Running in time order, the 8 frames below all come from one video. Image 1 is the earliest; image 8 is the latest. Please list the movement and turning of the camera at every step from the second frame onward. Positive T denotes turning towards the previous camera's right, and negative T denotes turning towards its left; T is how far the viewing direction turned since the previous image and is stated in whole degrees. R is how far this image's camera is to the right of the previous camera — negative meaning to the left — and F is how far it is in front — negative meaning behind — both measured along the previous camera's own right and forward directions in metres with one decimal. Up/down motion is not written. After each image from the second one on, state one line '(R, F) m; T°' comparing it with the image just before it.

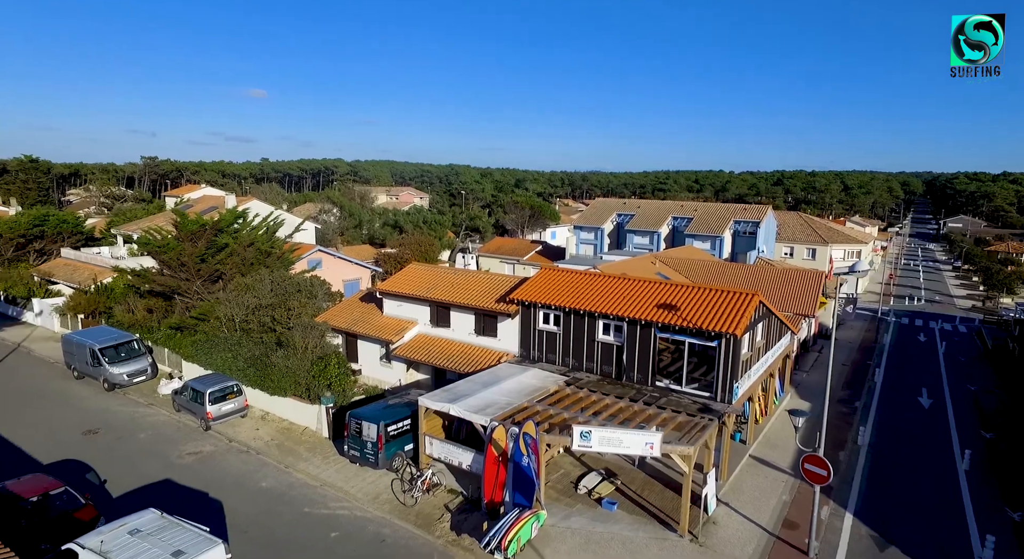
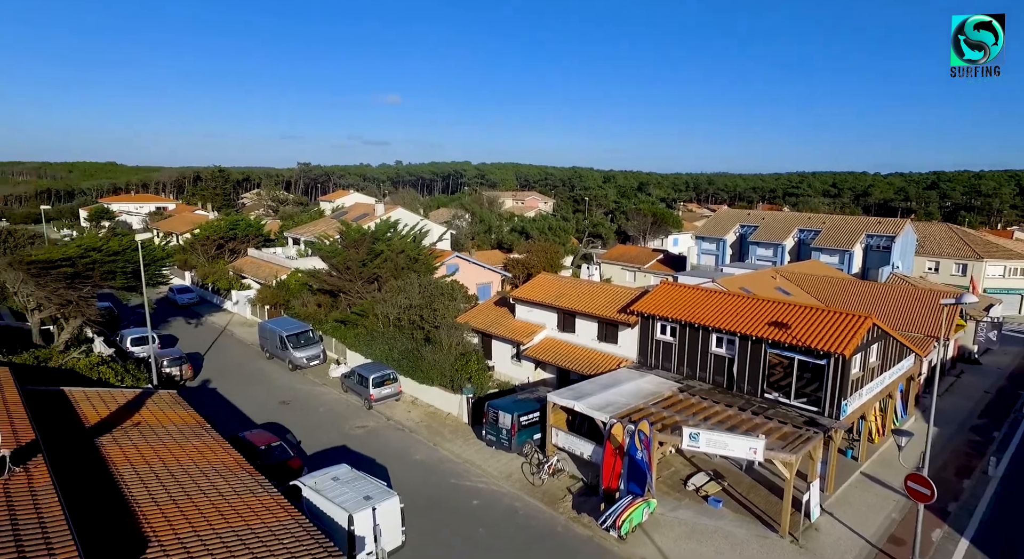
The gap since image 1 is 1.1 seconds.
(-0.1, -2.2) m; -11°
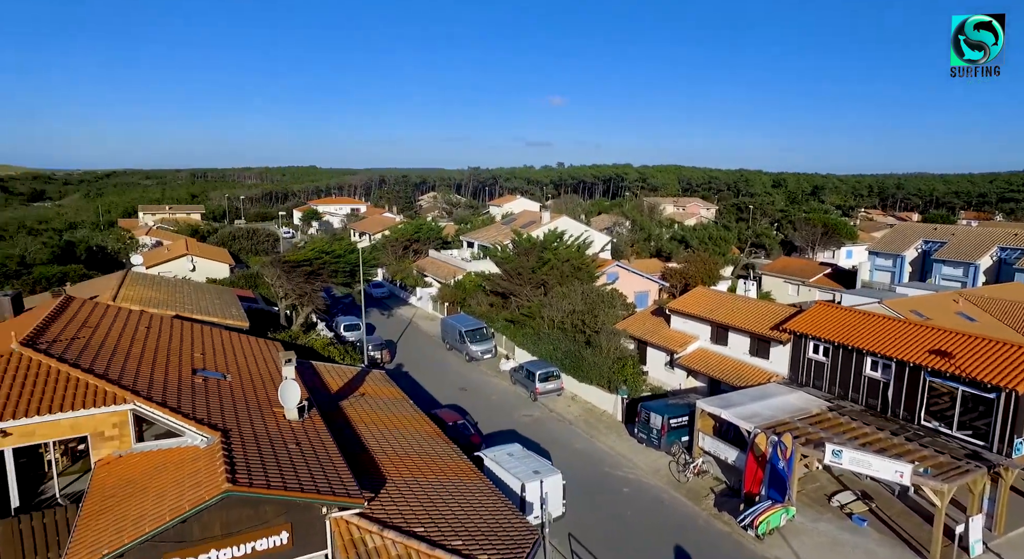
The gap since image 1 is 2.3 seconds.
(0.0, -2.3) m; -14°
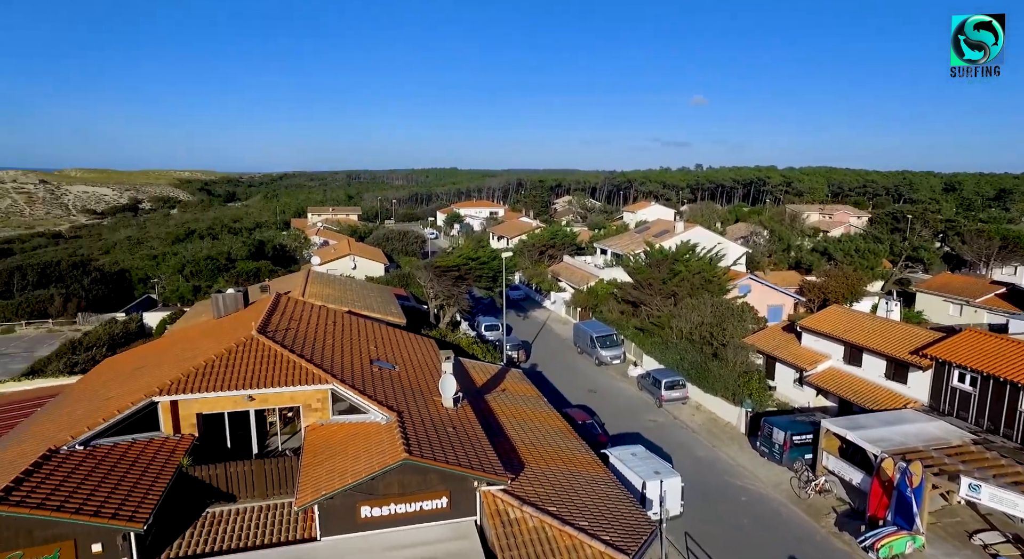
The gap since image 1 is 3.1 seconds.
(0.0, -1.7) m; -12°
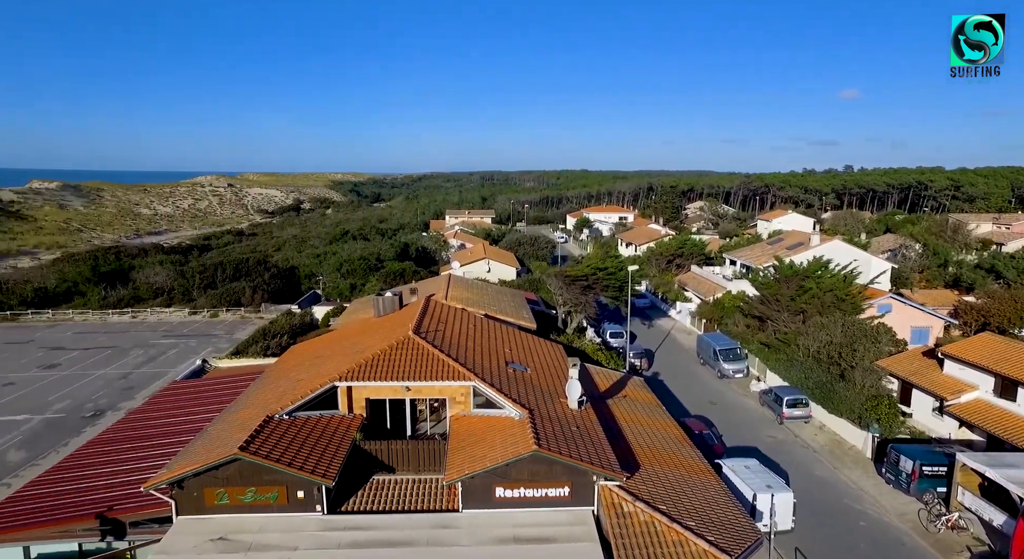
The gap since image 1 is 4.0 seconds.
(+0.1, -1.7) m; -12°
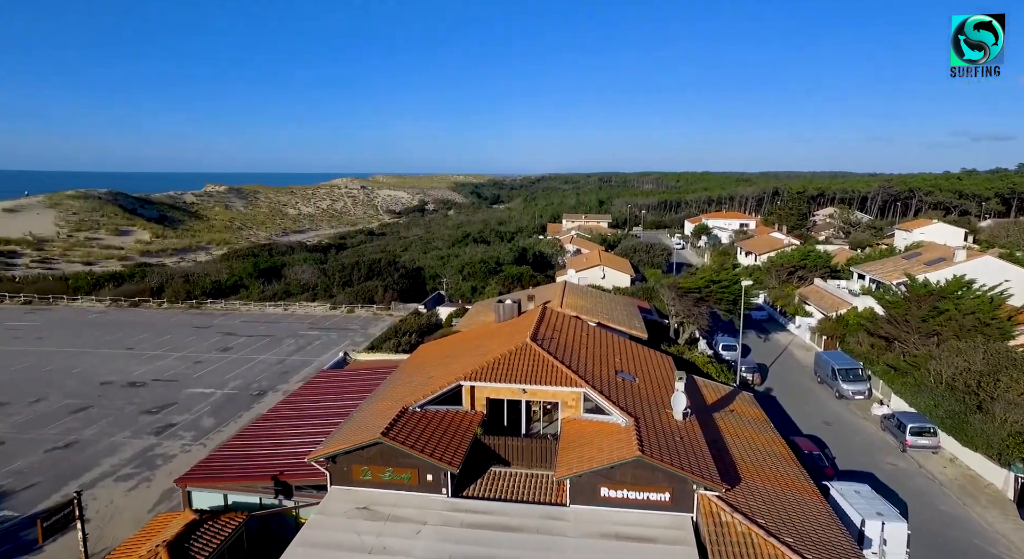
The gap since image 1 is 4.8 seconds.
(+0.1, -1.3) m; -10°
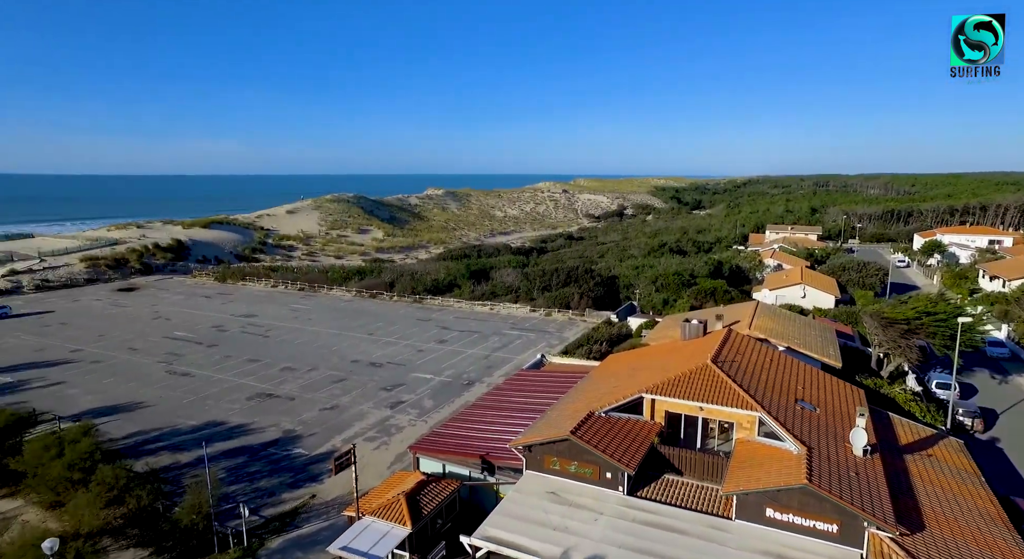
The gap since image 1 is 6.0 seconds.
(+0.4, -2.2) m; -18°
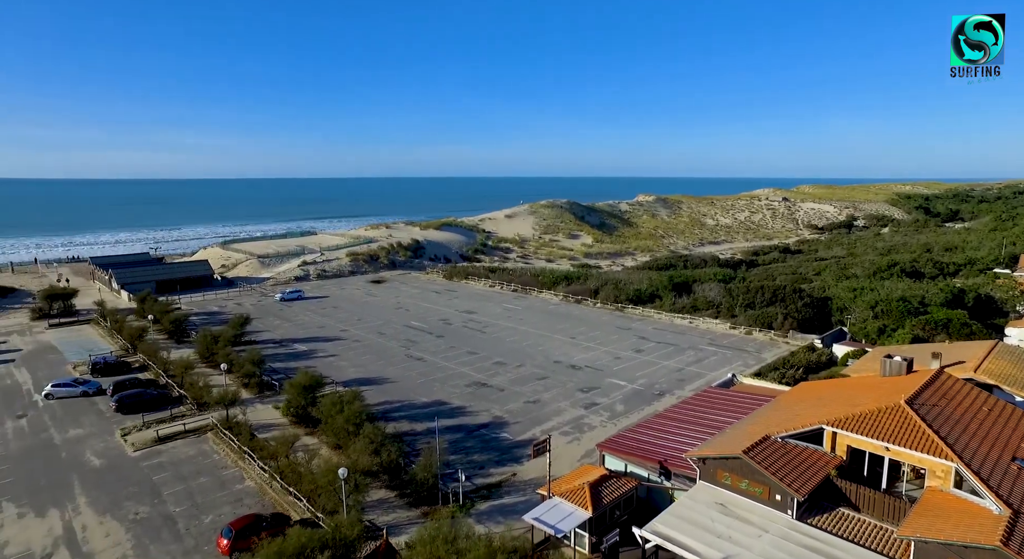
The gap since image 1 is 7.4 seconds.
(+0.8, -2.5) m; -19°
